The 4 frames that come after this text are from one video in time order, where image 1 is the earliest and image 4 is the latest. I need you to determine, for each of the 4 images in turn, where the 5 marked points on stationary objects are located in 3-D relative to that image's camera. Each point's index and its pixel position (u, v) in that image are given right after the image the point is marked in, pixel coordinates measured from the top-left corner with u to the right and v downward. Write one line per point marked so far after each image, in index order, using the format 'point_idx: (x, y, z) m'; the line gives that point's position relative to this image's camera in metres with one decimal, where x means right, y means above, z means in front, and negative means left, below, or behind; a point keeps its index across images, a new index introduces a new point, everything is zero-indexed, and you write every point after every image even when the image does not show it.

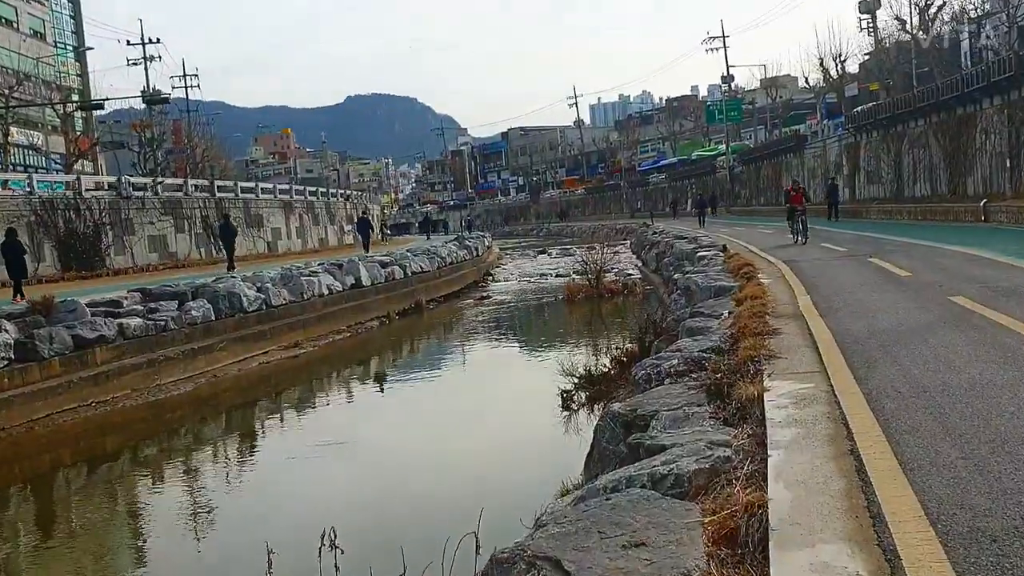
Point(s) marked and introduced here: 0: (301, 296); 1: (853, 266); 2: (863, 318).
0: (-4.9, -0.2, +19.5) m
1: (+4.9, +0.3, +12.2) m
2: (+3.2, -0.3, +7.6) m
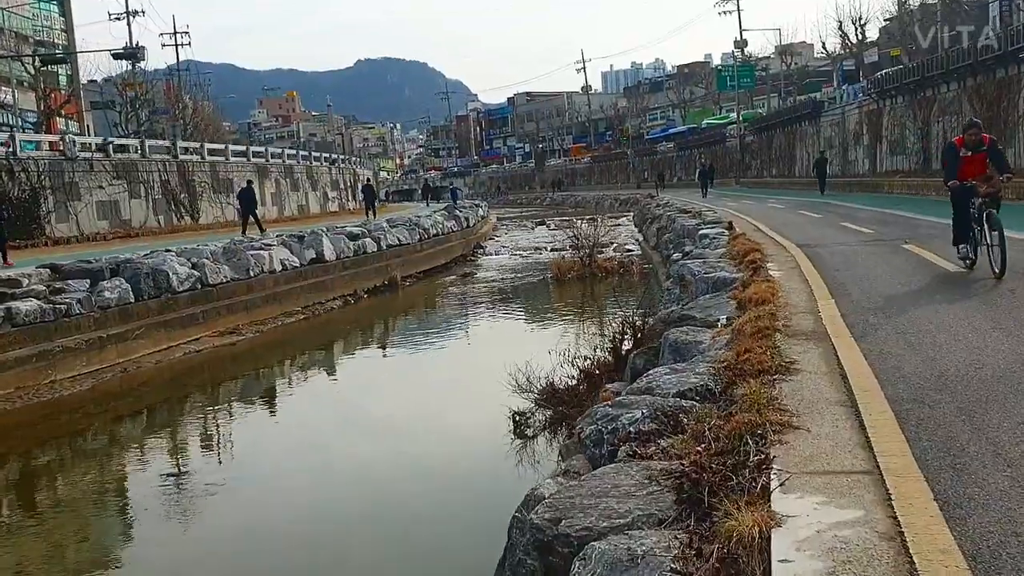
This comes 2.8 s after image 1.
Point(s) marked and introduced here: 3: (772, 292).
0: (-5.4, +0.3, +17.2) m
1: (+4.4, +0.4, +9.8) m
2: (+2.5, -0.4, +5.2) m
3: (+2.3, -0.1, +7.6) m
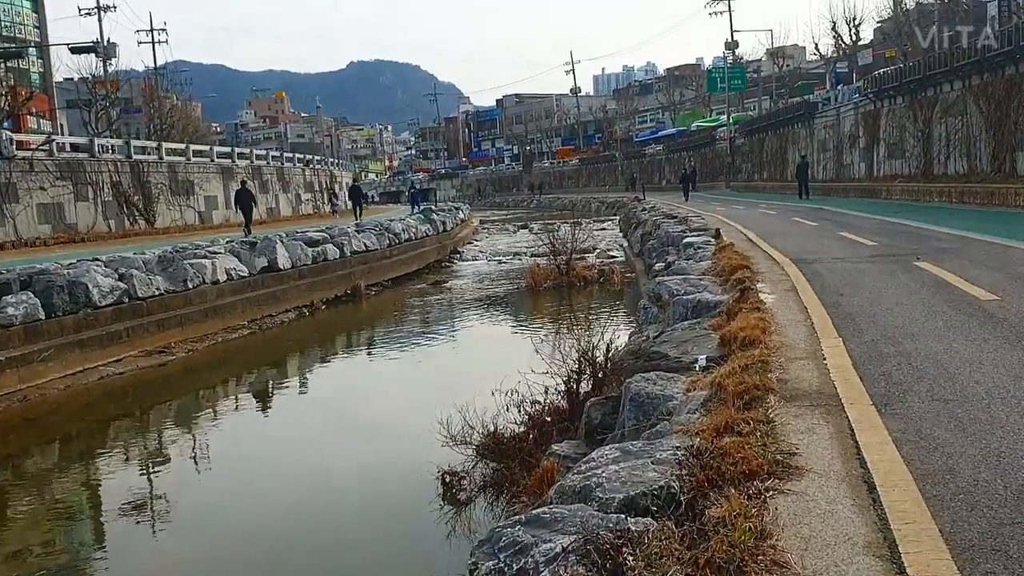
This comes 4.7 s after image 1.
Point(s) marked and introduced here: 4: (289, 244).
0: (-6.1, +0.1, +15.6) m
1: (+3.8, +0.1, +8.3) m
2: (+2.0, -0.6, +3.7) m
3: (+1.8, -0.3, +6.0) m
4: (-5.2, +1.0, +19.7) m
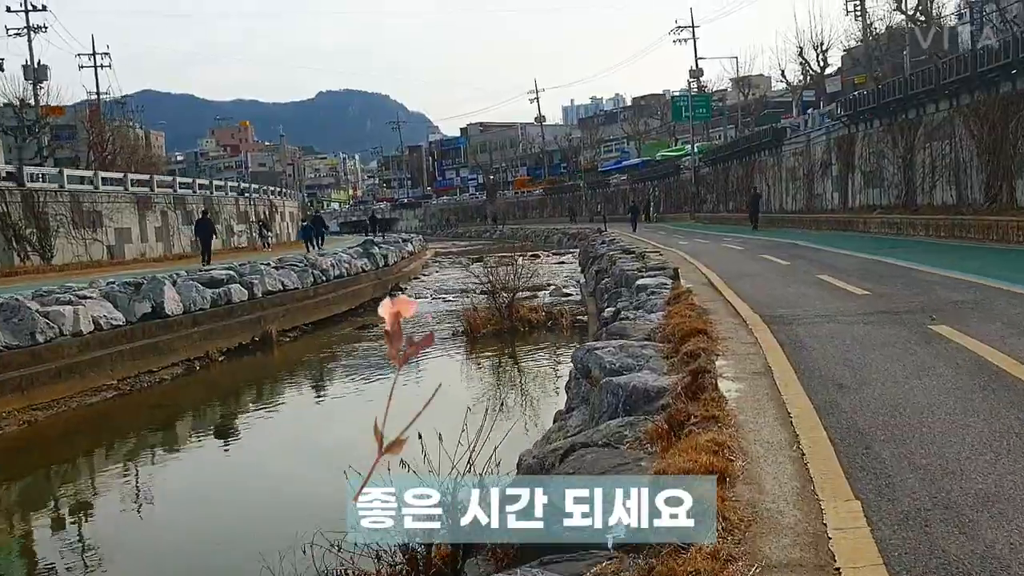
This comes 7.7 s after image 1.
0: (-7.3, -0.8, +12.8) m
1: (+2.8, -0.4, +5.9) m
2: (+1.2, -1.0, +1.2) m
3: (+0.9, -0.8, +3.5) m
4: (-6.6, 0.0, +17.0) m
